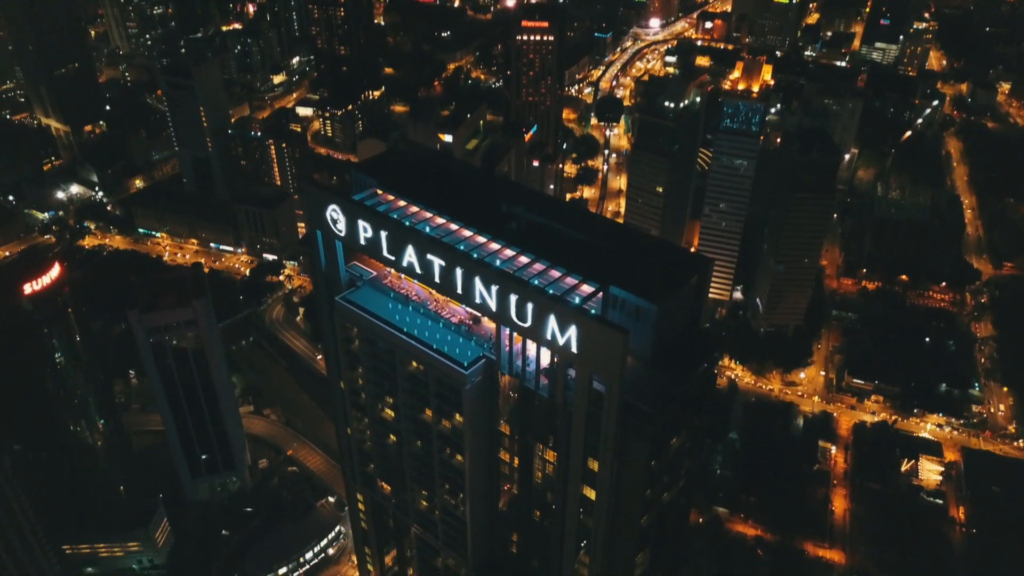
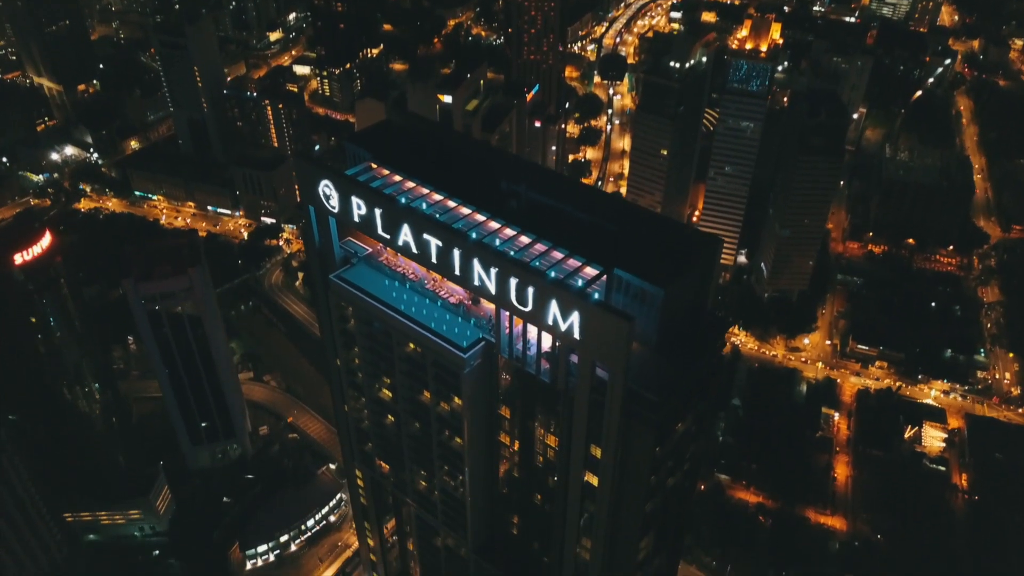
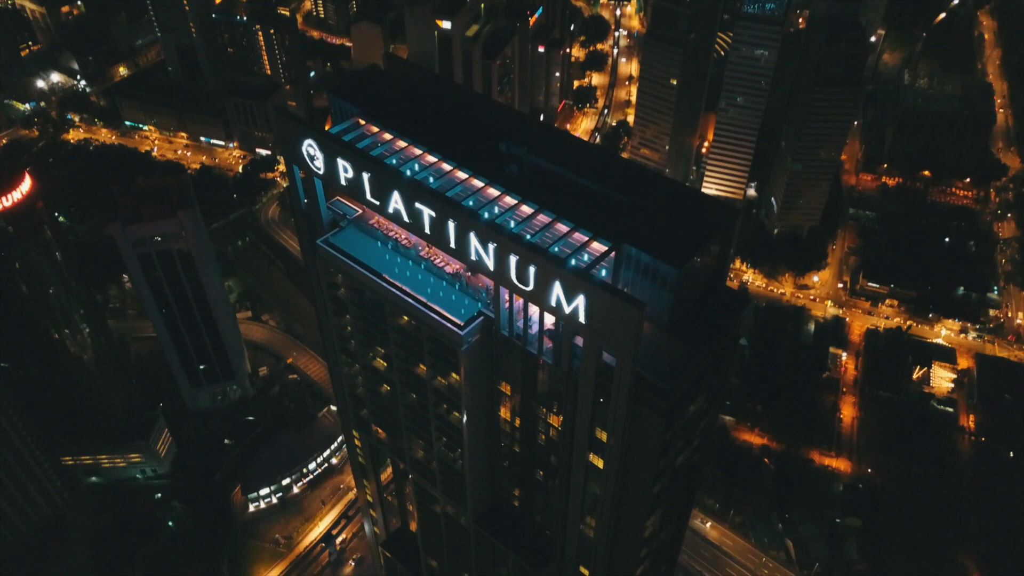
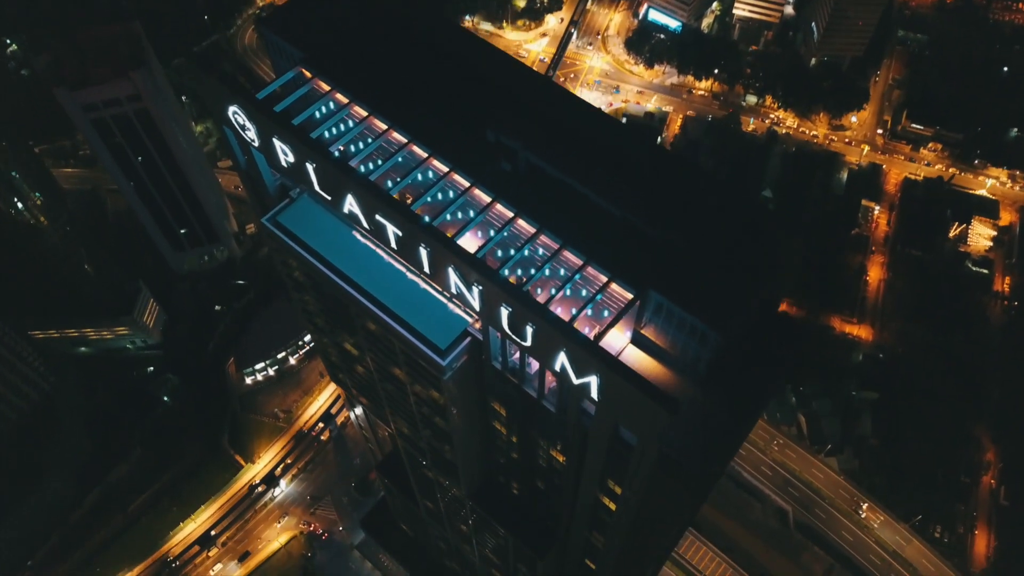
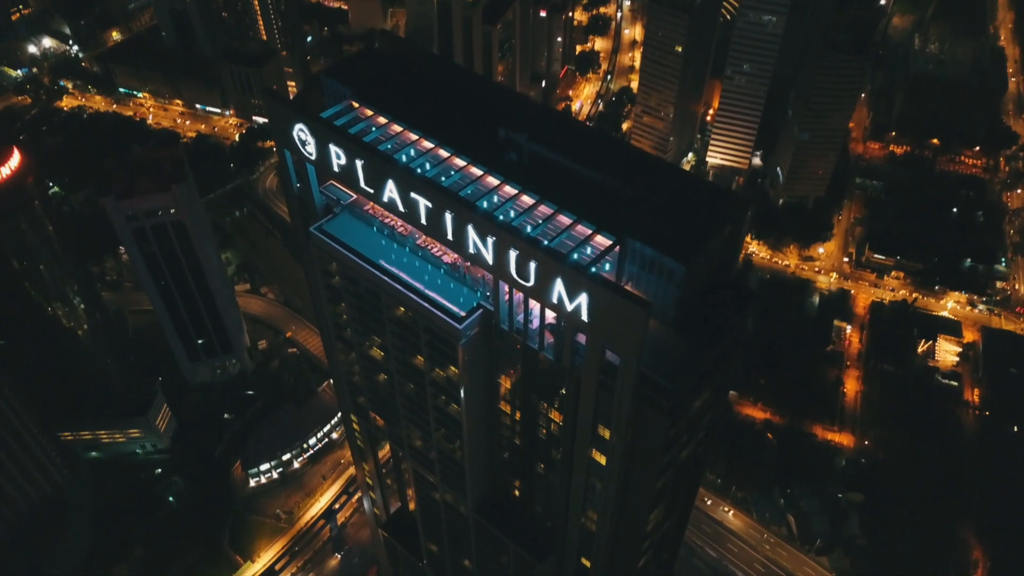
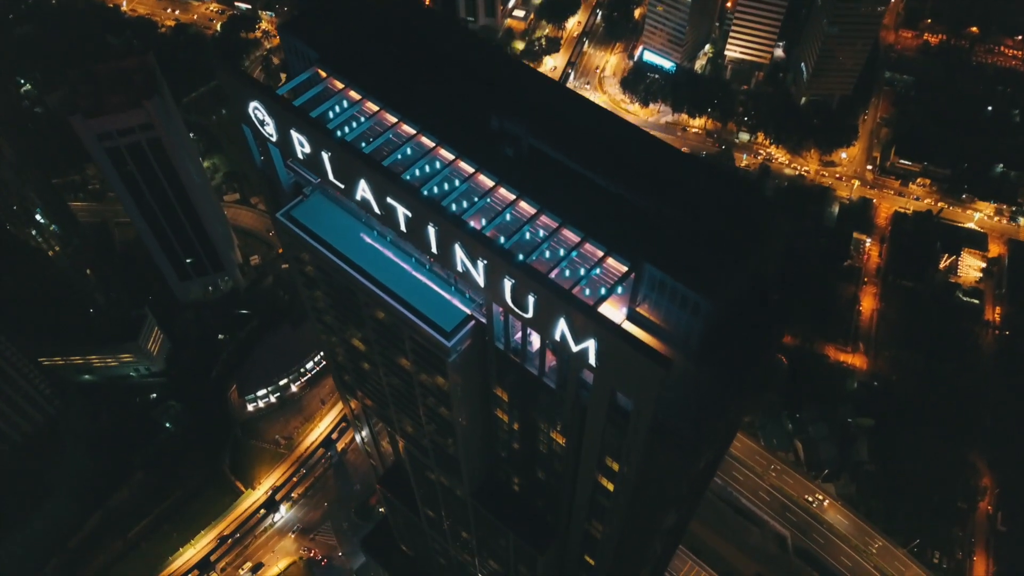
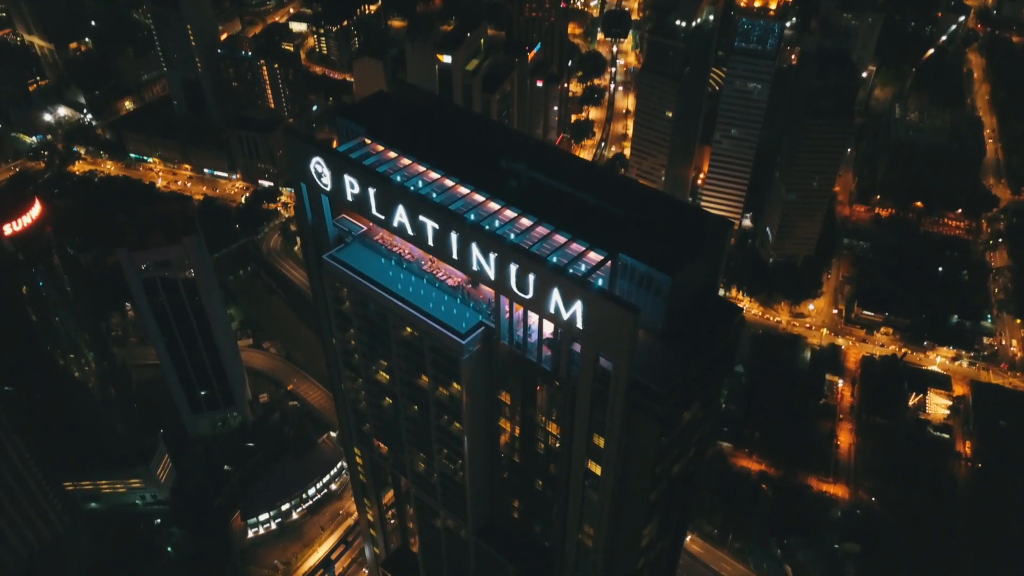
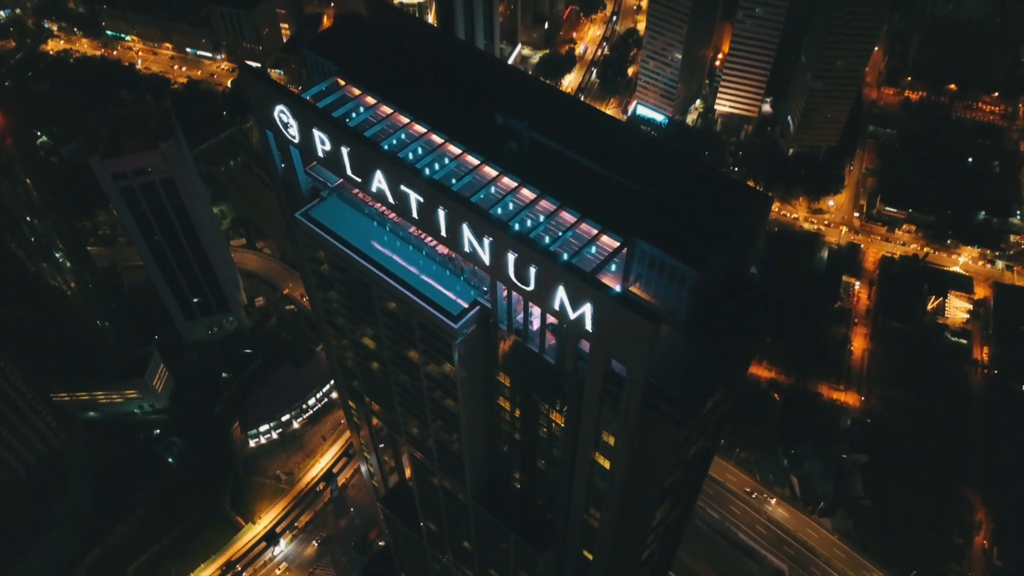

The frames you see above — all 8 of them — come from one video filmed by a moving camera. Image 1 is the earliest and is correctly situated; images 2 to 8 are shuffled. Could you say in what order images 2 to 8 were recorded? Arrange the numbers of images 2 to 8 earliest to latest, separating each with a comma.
2, 7, 3, 5, 8, 6, 4
